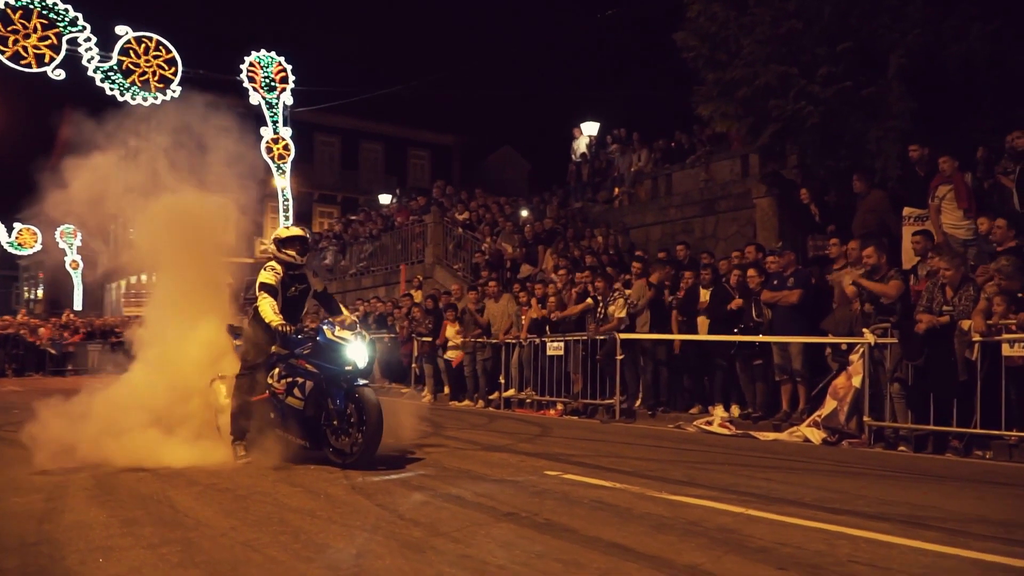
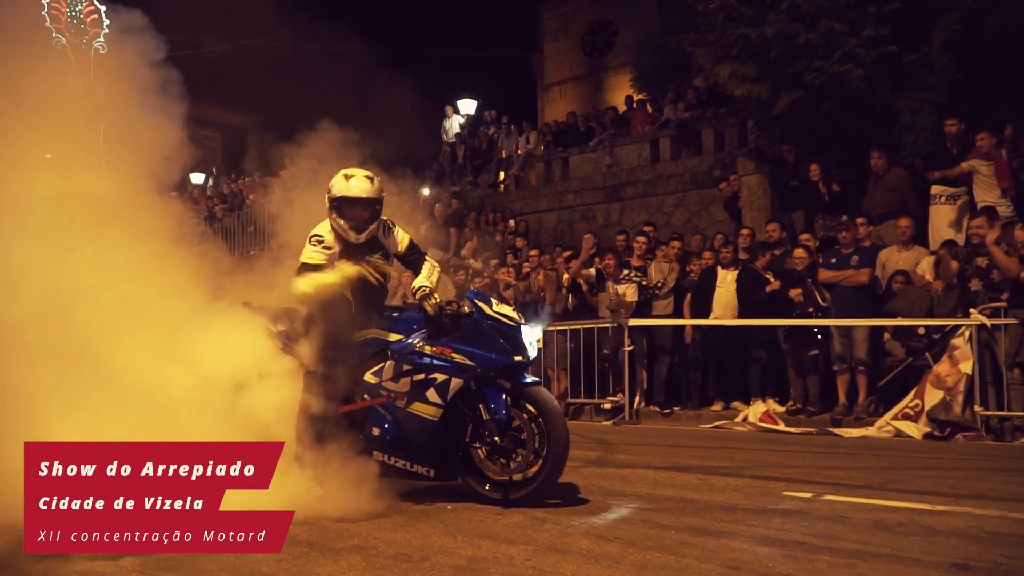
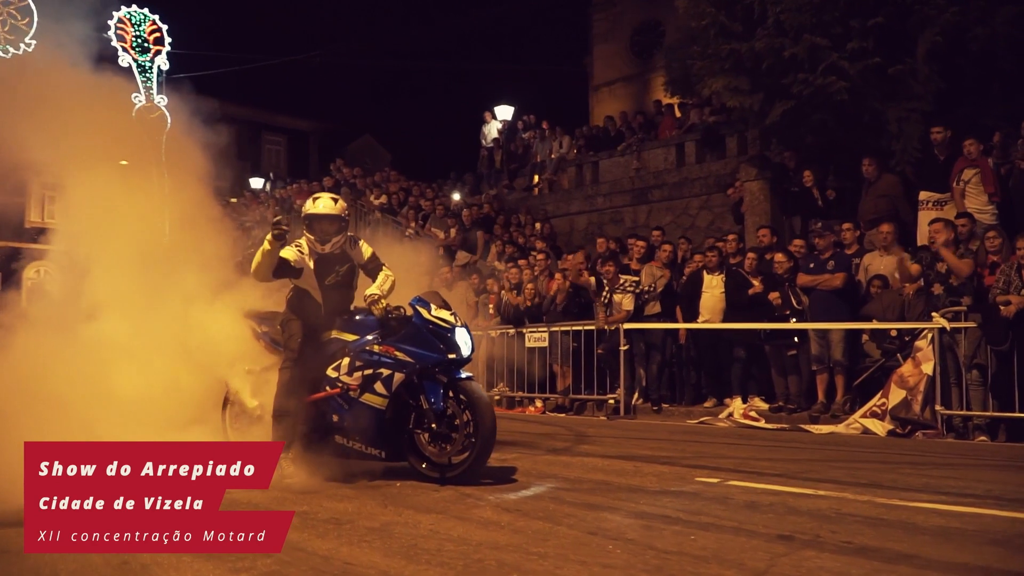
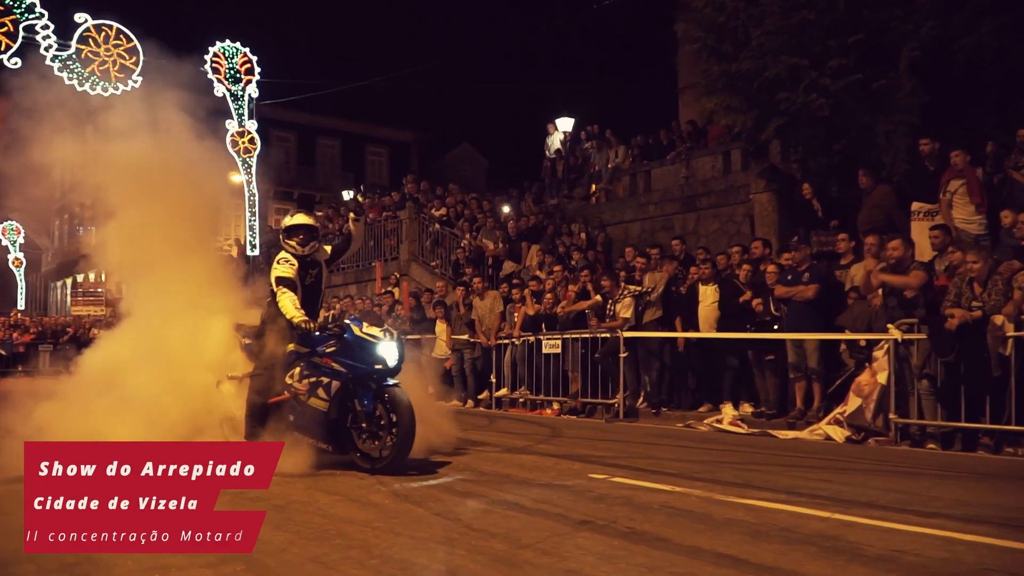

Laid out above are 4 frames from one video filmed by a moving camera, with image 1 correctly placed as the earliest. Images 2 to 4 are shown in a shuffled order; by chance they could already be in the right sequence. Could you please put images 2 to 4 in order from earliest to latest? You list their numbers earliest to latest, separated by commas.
4, 3, 2
